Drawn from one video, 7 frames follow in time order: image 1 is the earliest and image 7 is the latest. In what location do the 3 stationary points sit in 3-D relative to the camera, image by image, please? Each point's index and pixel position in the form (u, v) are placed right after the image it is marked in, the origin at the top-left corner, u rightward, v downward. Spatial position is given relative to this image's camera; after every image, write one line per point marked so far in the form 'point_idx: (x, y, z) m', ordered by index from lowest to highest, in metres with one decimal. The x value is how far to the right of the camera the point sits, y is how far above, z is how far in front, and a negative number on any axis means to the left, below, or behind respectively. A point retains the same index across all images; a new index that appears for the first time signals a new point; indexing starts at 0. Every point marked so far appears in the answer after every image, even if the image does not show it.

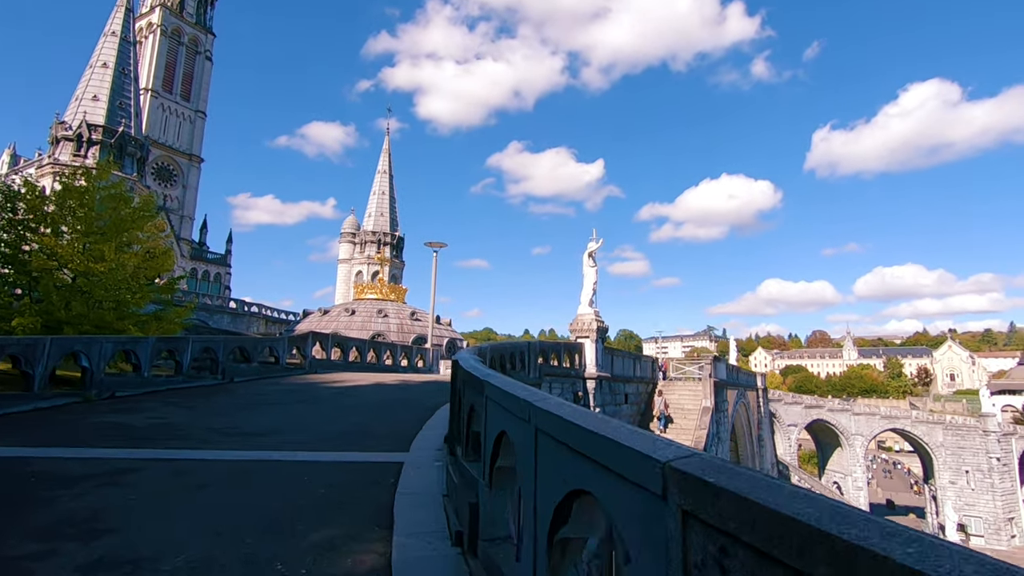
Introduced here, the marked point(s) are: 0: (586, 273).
0: (+2.8, +0.6, +19.7) m
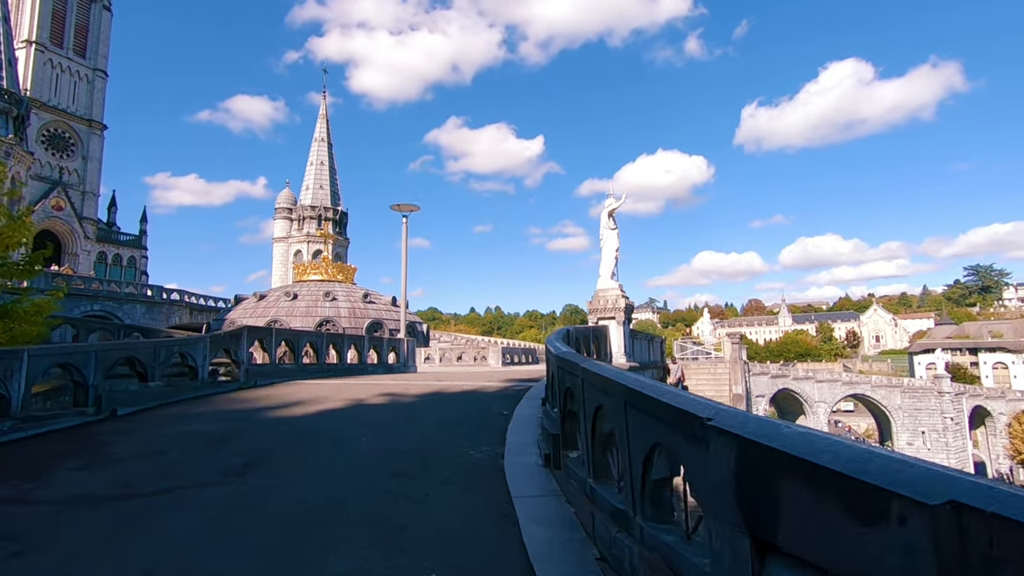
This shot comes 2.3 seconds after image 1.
0: (+2.7, +1.5, +15.6) m
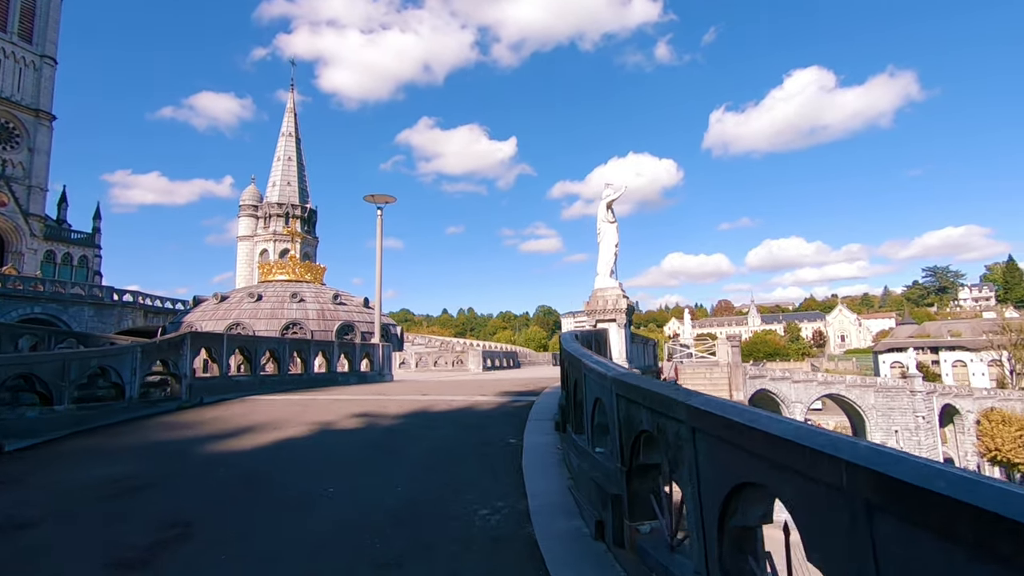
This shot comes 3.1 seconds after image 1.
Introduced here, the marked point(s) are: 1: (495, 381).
0: (+2.4, +1.5, +14.1) m
1: (-0.4, -2.4, +13.7) m
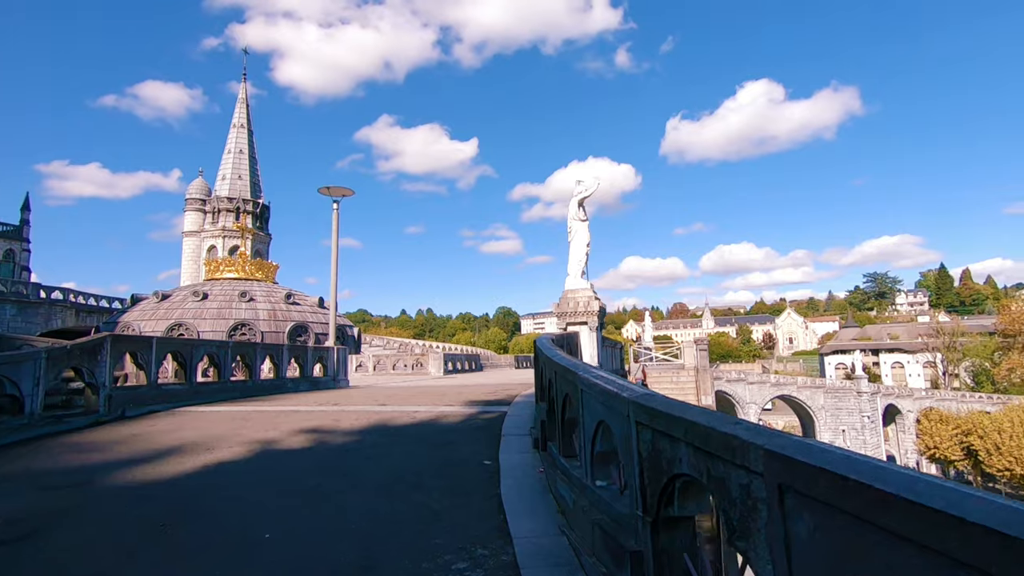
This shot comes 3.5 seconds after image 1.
0: (+1.6, +1.5, +13.5) m
1: (-1.2, -2.4, +12.8) m
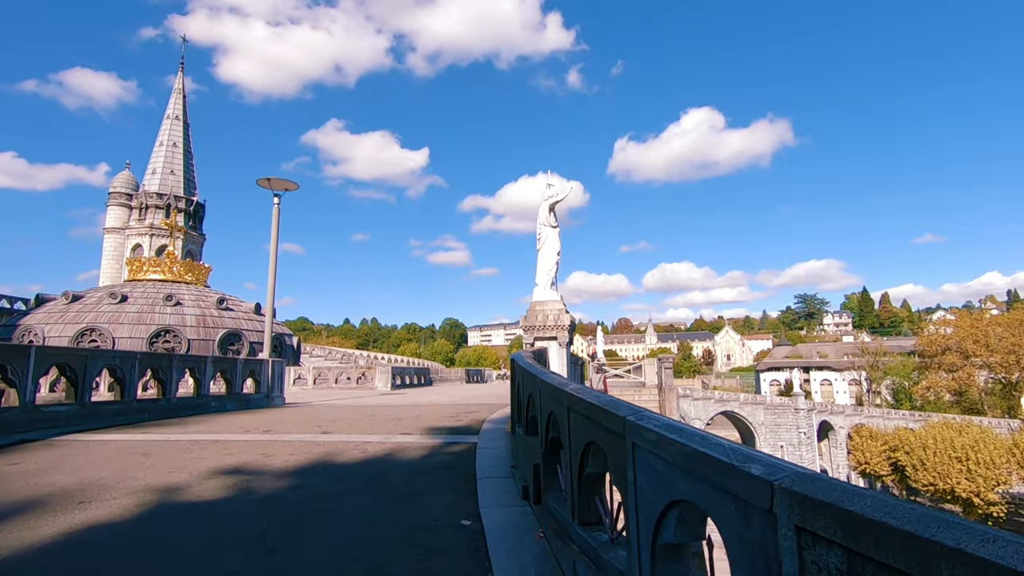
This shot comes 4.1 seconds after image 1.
0: (+0.8, +1.2, +12.5) m
1: (-2.1, -2.5, +11.4) m
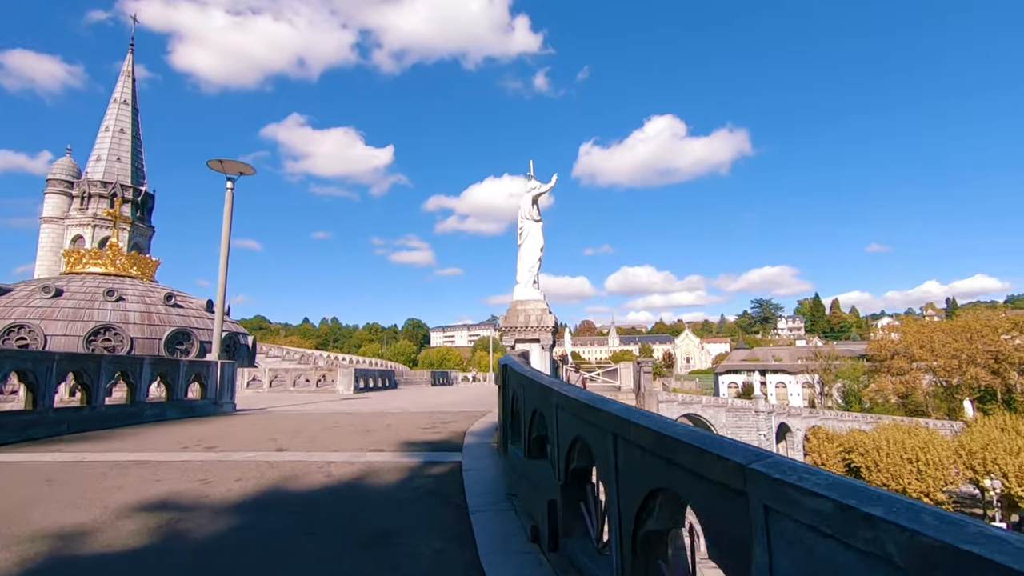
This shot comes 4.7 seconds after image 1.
0: (+0.4, +1.2, +11.6) m
1: (-2.5, -2.5, +10.3) m
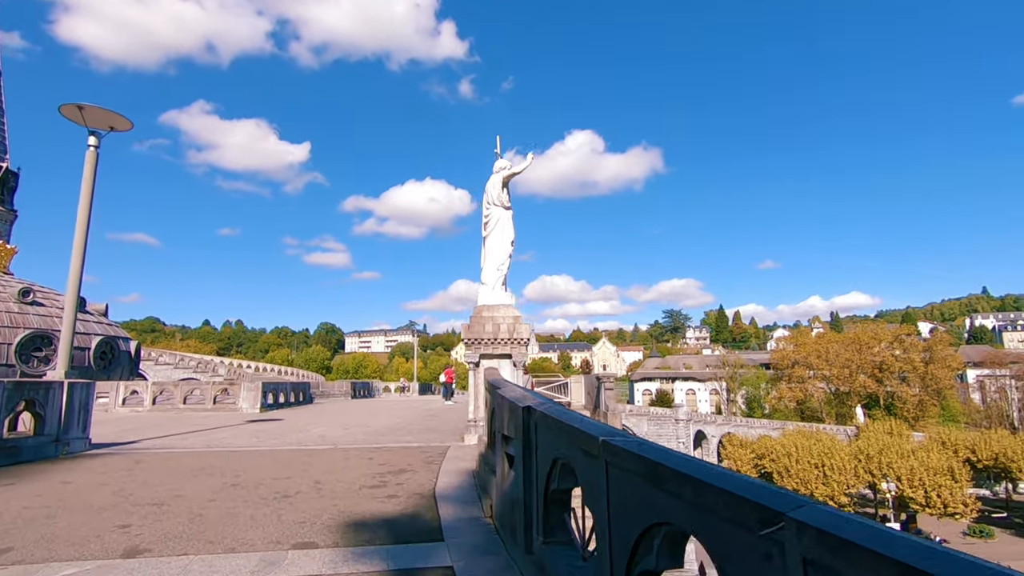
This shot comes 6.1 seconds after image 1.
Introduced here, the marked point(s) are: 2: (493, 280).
0: (-0.3, +1.2, +9.4) m
1: (-3.0, -2.4, +7.7) m
2: (-0.3, +0.2, +9.3) m
